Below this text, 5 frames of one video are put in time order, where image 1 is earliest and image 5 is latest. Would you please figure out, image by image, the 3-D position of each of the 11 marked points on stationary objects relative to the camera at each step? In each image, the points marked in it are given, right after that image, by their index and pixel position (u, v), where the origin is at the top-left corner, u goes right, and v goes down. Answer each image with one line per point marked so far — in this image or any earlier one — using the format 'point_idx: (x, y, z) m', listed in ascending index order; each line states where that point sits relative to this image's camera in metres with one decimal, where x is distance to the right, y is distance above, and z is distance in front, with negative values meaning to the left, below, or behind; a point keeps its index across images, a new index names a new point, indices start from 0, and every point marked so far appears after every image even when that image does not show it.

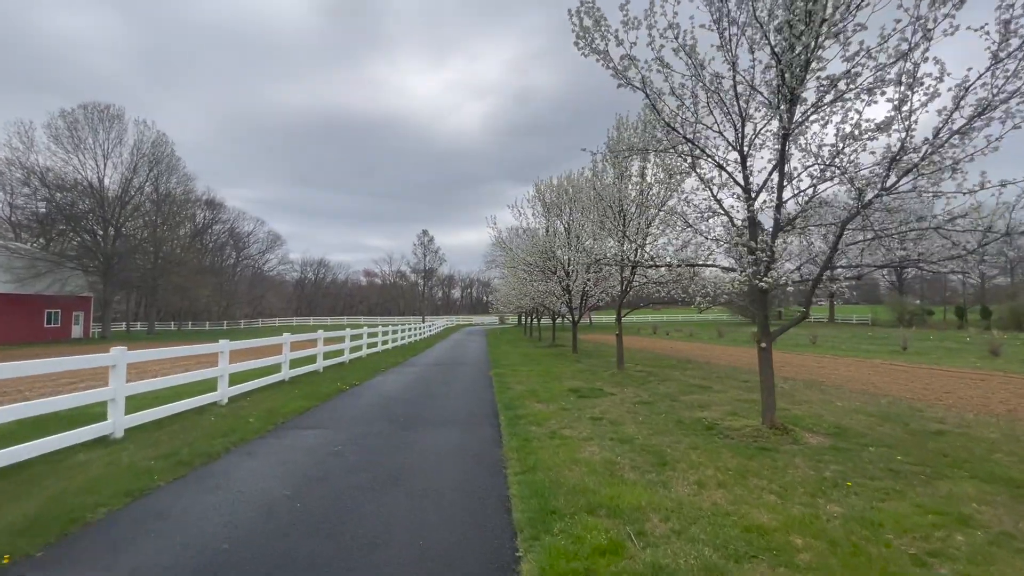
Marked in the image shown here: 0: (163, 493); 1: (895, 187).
0: (-3.7, -2.2, +5.1) m
1: (+4.9, +1.3, +6.1) m
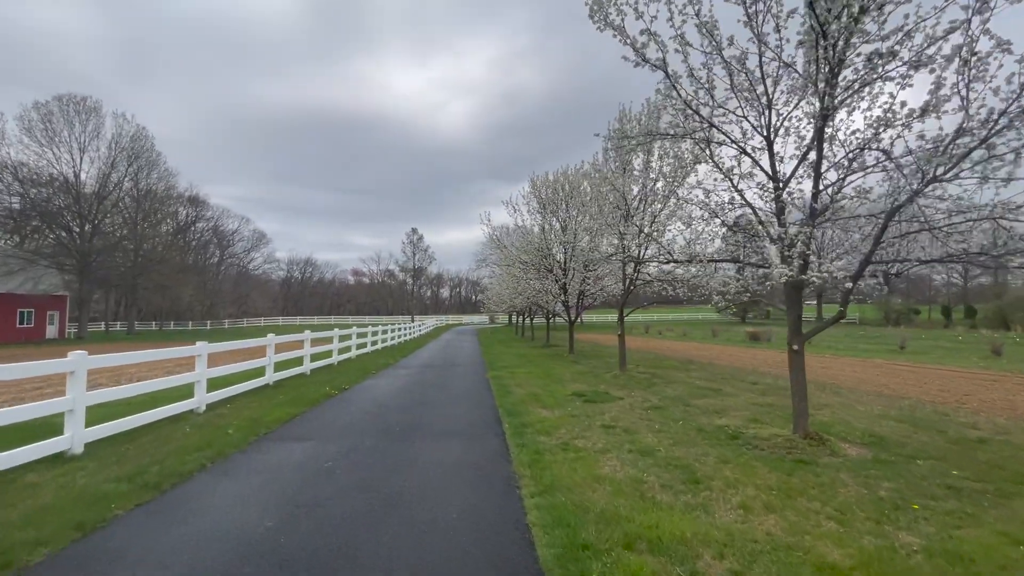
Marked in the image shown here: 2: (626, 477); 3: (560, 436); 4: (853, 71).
0: (-3.6, -2.2, +4.4) m
1: (+5.1, +1.3, +5.6) m
2: (+1.3, -2.1, +5.3) m
3: (+0.7, -2.2, +7.1) m
4: (+4.4, +2.7, +6.1) m
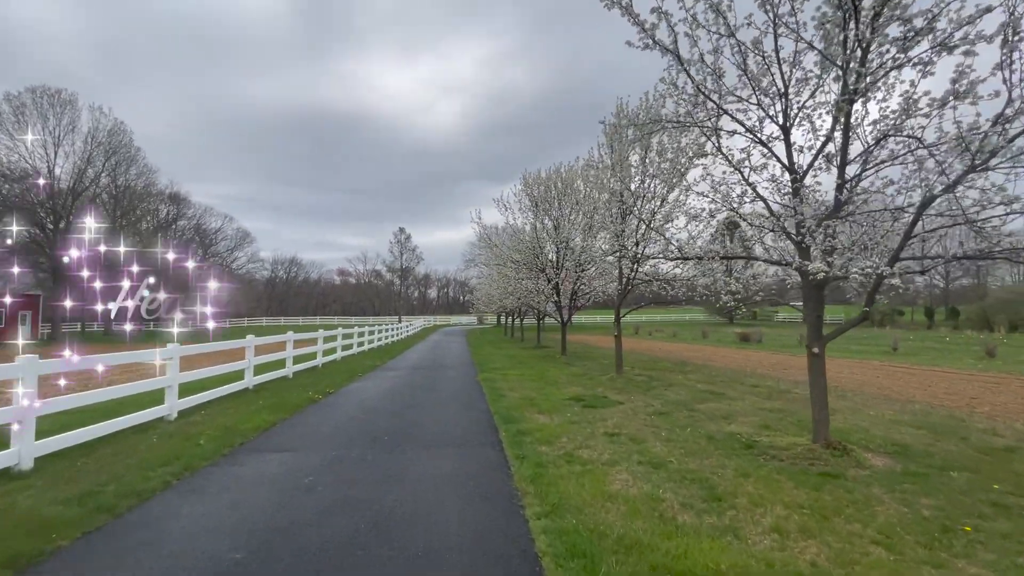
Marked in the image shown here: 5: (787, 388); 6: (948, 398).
0: (-3.5, -2.1, +3.8) m
1: (+5.1, +1.3, +5.2) m
2: (+1.3, -2.1, +4.8) m
3: (+0.7, -2.2, +6.6) m
4: (+4.4, +2.8, +5.7) m
5: (+6.5, -2.4, +11.4) m
6: (+9.1, -2.3, +10.1) m
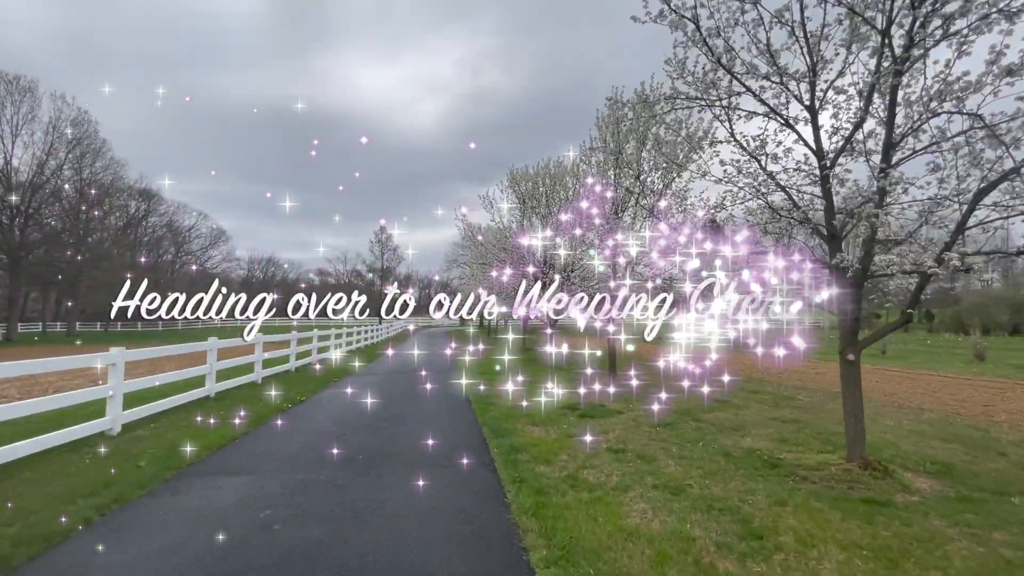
0: (-3.5, -2.1, +2.8) m
1: (+5.1, +1.3, +4.5) m
2: (+1.3, -2.0, +4.0) m
3: (+0.6, -2.1, +5.8) m
4: (+4.4, +2.8, +5.0) m
5: (+6.3, -2.4, +10.8) m
6: (+8.9, -2.4, +9.6) m
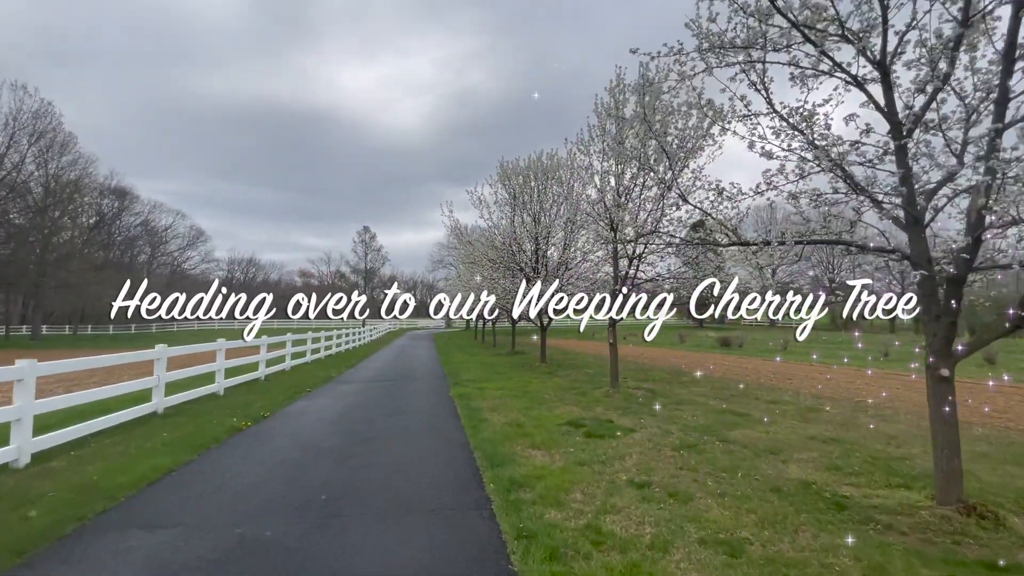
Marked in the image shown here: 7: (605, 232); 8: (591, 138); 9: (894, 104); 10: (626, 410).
0: (-3.4, -2.0, +1.5) m
1: (+5.1, +1.4, +3.5) m
2: (+1.3, -2.0, +2.8) m
3: (+0.6, -2.1, +4.6) m
4: (+4.4, +2.8, +3.9) m
5: (+6.1, -2.4, +9.8) m
6: (+8.8, -2.3, +8.6) m
7: (+2.3, +1.4, +12.8) m
8: (+2.2, +4.3, +13.5) m
9: (+3.8, +1.8, +4.8) m
10: (+2.3, -2.4, +9.3) m
